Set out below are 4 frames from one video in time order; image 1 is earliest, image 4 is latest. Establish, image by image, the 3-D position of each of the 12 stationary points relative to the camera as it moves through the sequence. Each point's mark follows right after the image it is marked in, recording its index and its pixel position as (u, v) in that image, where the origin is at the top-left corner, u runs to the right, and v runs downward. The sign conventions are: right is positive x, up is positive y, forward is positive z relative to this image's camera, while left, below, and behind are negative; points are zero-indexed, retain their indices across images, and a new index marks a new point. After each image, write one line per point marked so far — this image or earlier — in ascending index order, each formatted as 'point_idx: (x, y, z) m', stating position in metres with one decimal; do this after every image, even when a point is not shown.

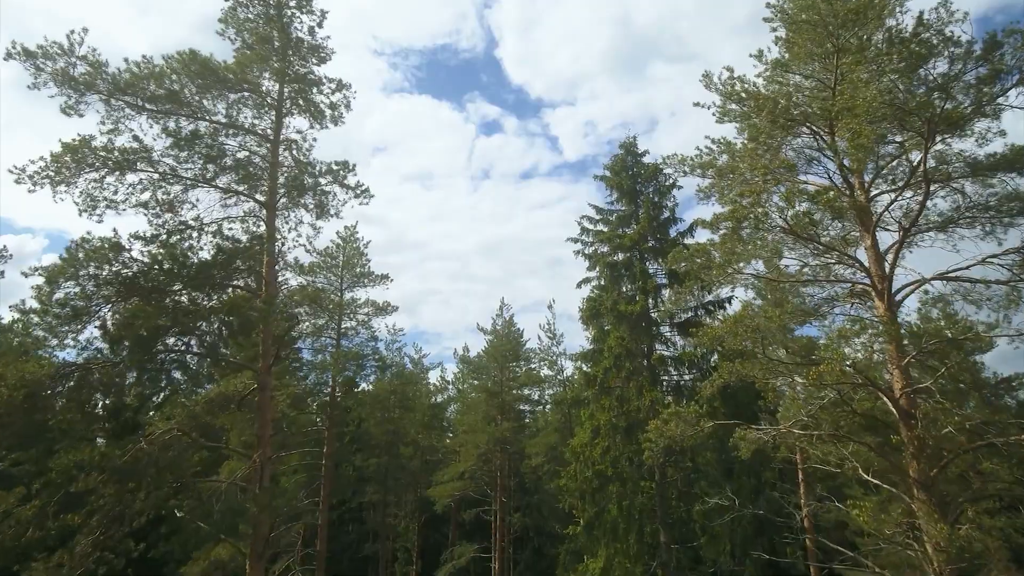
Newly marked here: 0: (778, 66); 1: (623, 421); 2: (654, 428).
0: (+4.1, +3.4, +10.3) m
1: (+3.2, -3.9, +19.7) m
2: (+2.4, -2.4, +11.2) m
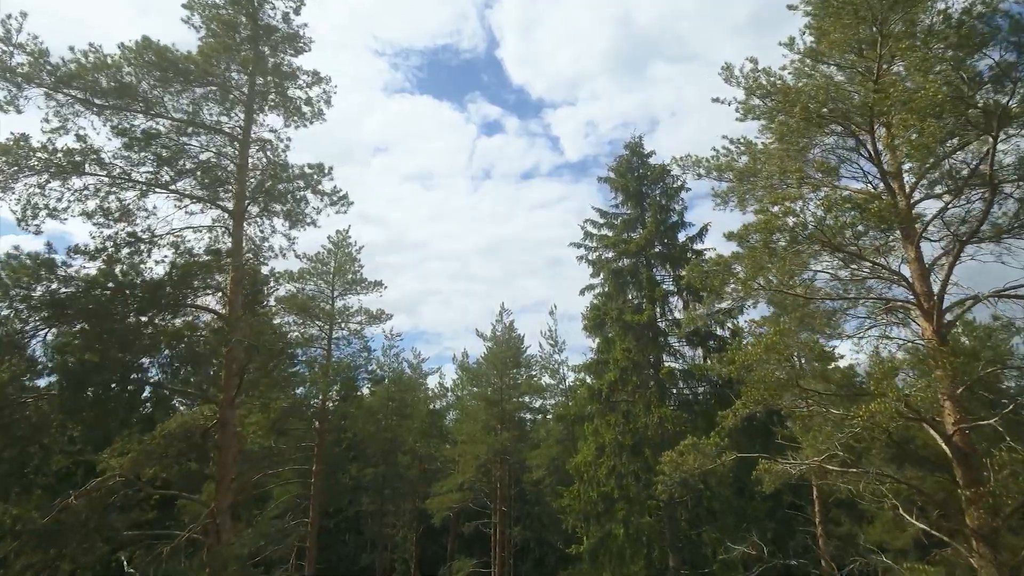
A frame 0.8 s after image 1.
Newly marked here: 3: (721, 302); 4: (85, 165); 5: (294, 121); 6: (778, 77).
0: (+4.0, +3.1, +9.2) m
1: (+3.2, -4.2, +18.6) m
2: (+2.3, -2.6, +10.1) m
3: (+3.0, -0.2, +9.7) m
4: (-5.3, +1.5, +8.4) m
5: (-3.3, +2.5, +10.2) m
6: (+3.7, +2.9, +9.4) m
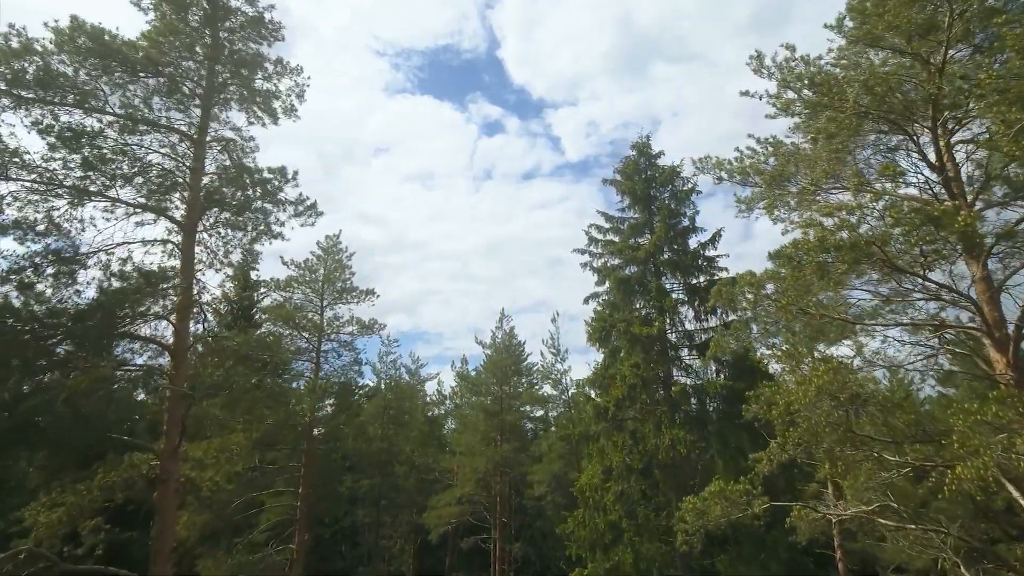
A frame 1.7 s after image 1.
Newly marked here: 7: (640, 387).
0: (+4.0, +2.9, +7.9) m
1: (+3.2, -4.4, +17.3) m
2: (+2.3, -2.9, +8.8) m
3: (+3.0, -0.5, +8.4) m
4: (-5.4, +1.3, +7.1) m
5: (-3.3, +2.3, +8.9) m
6: (+3.7, +2.7, +8.1) m
7: (+3.4, -2.6, +17.7) m
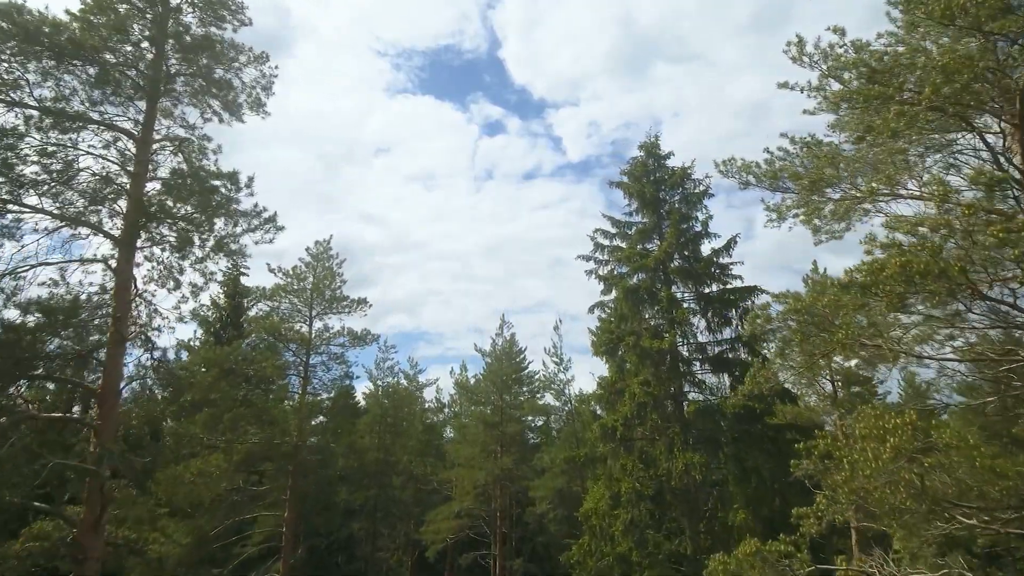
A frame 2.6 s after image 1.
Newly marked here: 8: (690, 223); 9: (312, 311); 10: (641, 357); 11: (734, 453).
0: (+4.0, +2.6, +6.6) m
1: (+3.2, -4.7, +16.0) m
2: (+2.3, -3.1, +7.6) m
3: (+3.0, -0.7, +7.1) m
4: (-5.4, +1.0, +5.9) m
5: (-3.3, +2.0, +7.7) m
6: (+3.7, +2.4, +6.9) m
7: (+3.4, -2.9, +16.5) m
8: (+5.1, +1.8, +19.3) m
9: (-5.9, -0.7, +19.7) m
10: (+3.3, -1.7, +16.9) m
11: (+5.3, -3.9, +15.9) m
